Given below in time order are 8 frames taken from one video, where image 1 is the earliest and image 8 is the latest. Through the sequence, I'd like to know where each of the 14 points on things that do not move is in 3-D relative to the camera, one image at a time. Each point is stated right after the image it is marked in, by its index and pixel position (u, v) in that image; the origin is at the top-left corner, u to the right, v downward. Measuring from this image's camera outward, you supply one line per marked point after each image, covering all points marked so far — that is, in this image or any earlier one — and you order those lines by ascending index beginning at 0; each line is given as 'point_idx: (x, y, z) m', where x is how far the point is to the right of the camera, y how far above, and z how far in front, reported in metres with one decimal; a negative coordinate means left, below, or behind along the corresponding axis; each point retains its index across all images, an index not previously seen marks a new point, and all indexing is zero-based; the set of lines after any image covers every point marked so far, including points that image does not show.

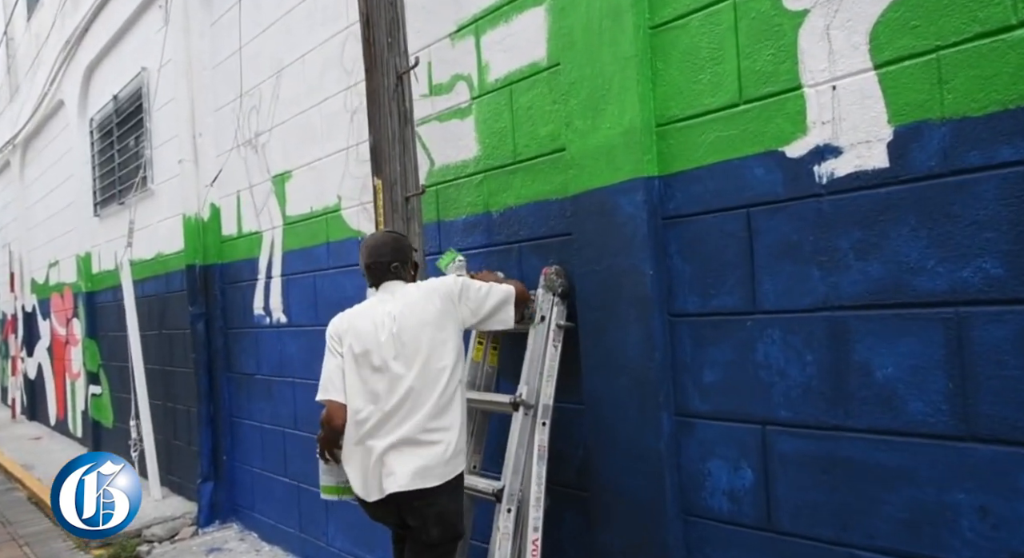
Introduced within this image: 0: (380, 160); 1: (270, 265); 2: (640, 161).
0: (-0.8, +0.6, +3.6) m
1: (-2.3, +0.1, +6.4) m
2: (+0.6, +0.5, +2.8) m
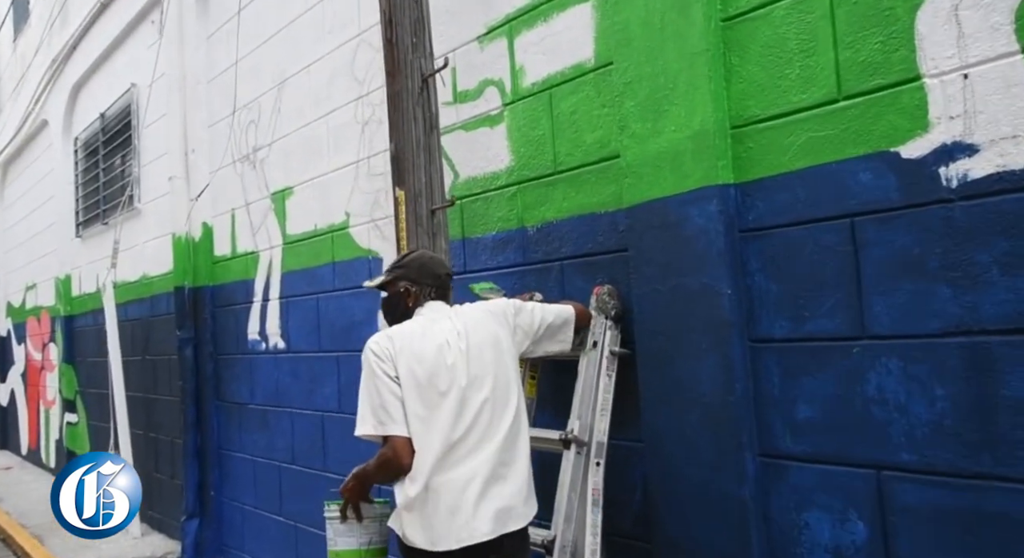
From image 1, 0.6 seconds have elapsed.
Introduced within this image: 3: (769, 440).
0: (-0.6, +0.5, +3.2) m
1: (-2.2, -0.1, +6.0) m
2: (+0.8, +0.4, +2.4) m
3: (+0.9, -0.6, +2.4) m
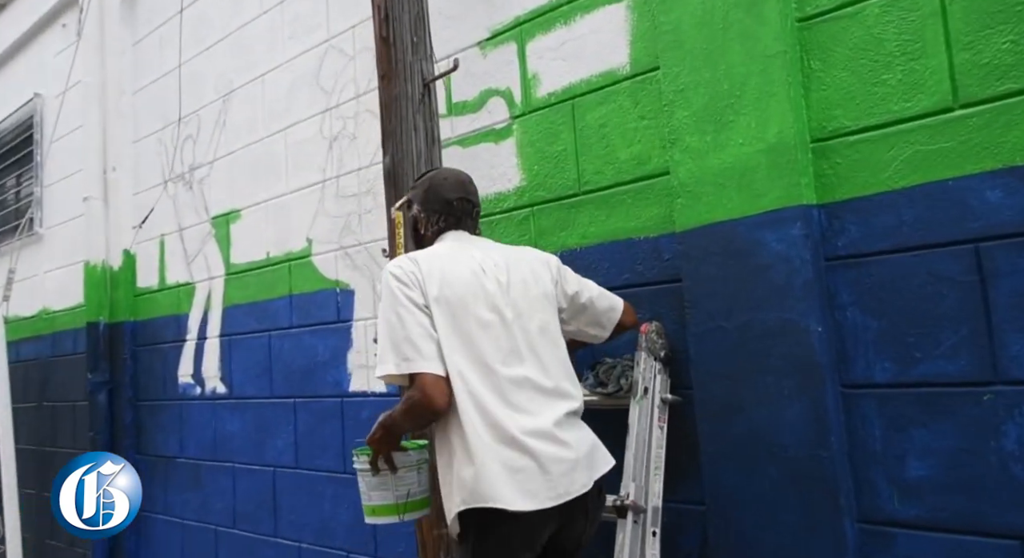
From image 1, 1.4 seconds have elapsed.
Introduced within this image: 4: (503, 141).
0: (-0.5, +0.4, +2.7) m
1: (-2.4, -0.3, +5.3) m
2: (+0.9, +0.3, +2.1) m
3: (+1.1, -0.7, +2.0) m
4: (0.0, +0.7, +3.2) m
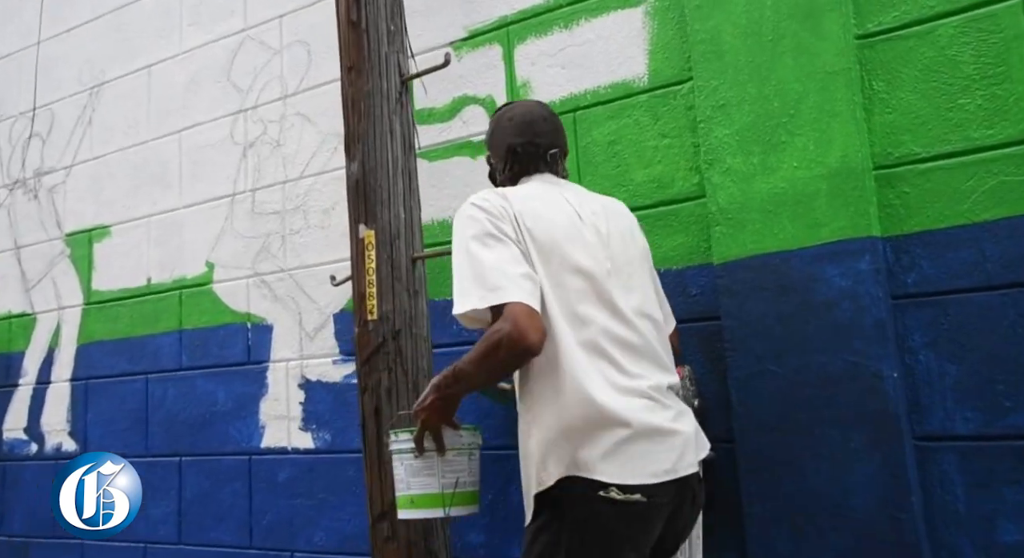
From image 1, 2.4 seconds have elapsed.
0: (-0.5, +0.3, +2.2) m
1: (-2.9, -0.5, +4.2) m
2: (+1.0, +0.2, +1.9) m
3: (+1.2, -0.8, +1.8) m
4: (-0.1, +0.5, +2.7) m
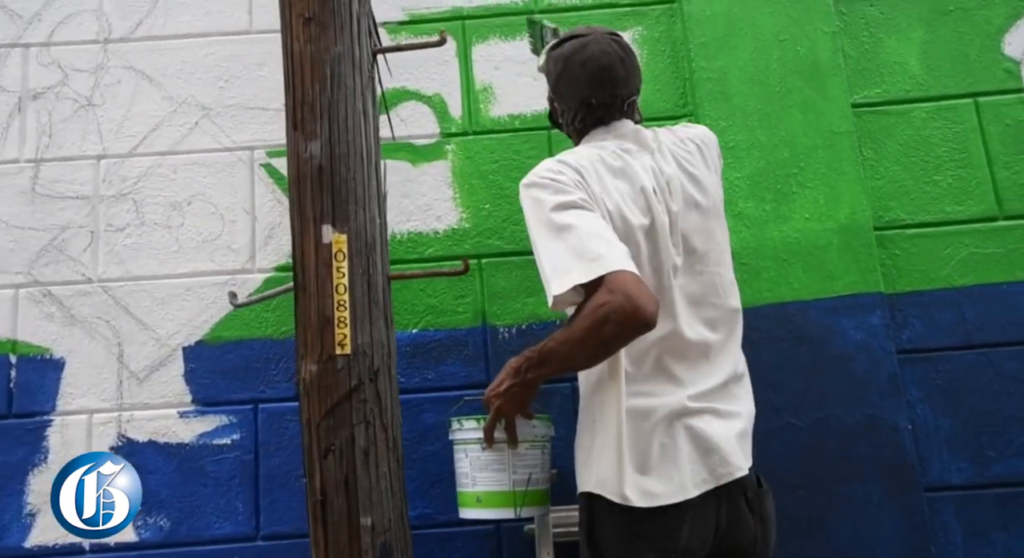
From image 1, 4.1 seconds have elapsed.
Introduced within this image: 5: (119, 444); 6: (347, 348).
0: (-0.4, +0.2, +1.6) m
1: (-3.5, -0.5, +2.3) m
2: (+1.1, 0.0, +2.0) m
3: (+1.2, -1.0, +1.9) m
4: (-0.3, +0.4, +2.3) m
5: (-1.2, -0.5, +2.1) m
6: (-0.4, -0.2, +1.5) m
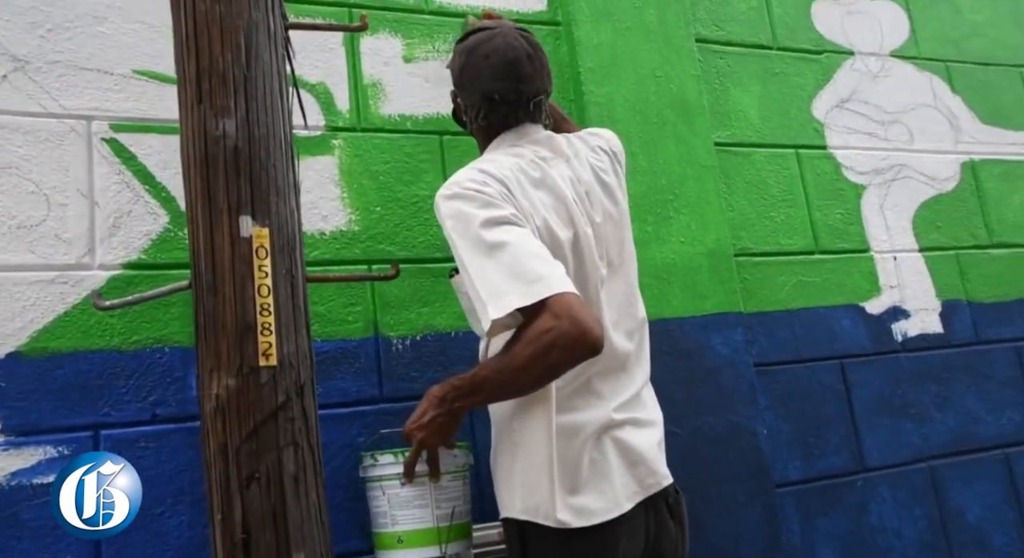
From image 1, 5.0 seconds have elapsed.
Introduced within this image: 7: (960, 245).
0: (-0.5, +0.2, +1.4) m
1: (-3.7, -0.4, +1.0) m
2: (+0.8, 0.0, +2.3) m
3: (+0.9, -1.0, +2.2) m
4: (-0.6, +0.4, +2.1) m
5: (-1.5, -0.5, +1.5) m
6: (-0.5, -0.2, +1.3) m
7: (+2.2, +0.2, +3.3) m
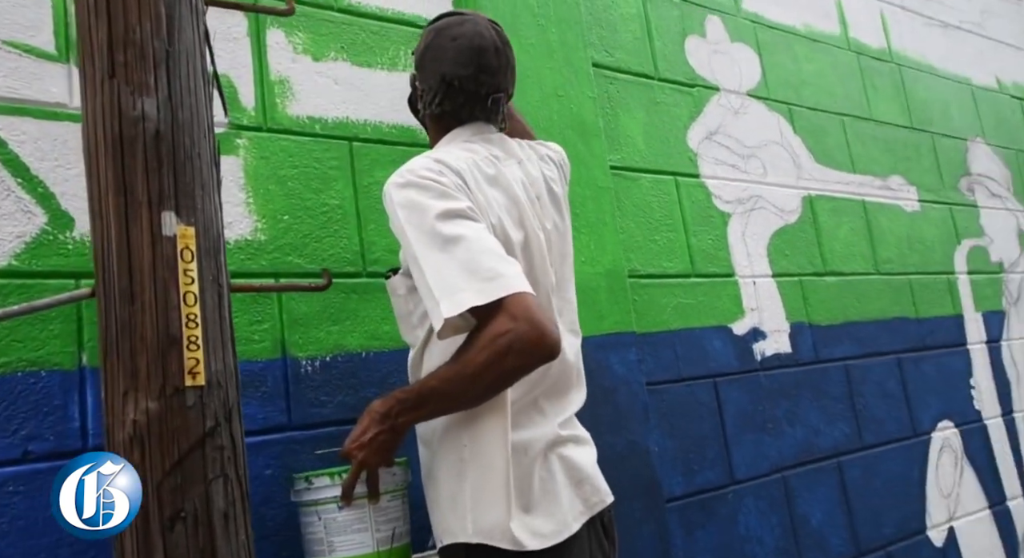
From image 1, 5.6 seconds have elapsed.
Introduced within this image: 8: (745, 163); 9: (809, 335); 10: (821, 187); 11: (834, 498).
0: (-0.6, +0.1, +1.2) m
1: (-3.6, -0.3, +0.1) m
2: (+0.4, -0.1, +2.4) m
3: (+0.6, -1.1, +2.3) m
4: (-0.8, +0.3, +1.9) m
5: (-1.6, -0.5, +1.2) m
6: (-0.5, -0.2, +1.2) m
7: (+1.6, 0.0, +3.7) m
8: (+1.3, +0.6, +3.7) m
9: (+1.6, -0.3, +3.6) m
10: (+1.9, +0.6, +4.1) m
11: (+1.6, -1.1, +3.3) m
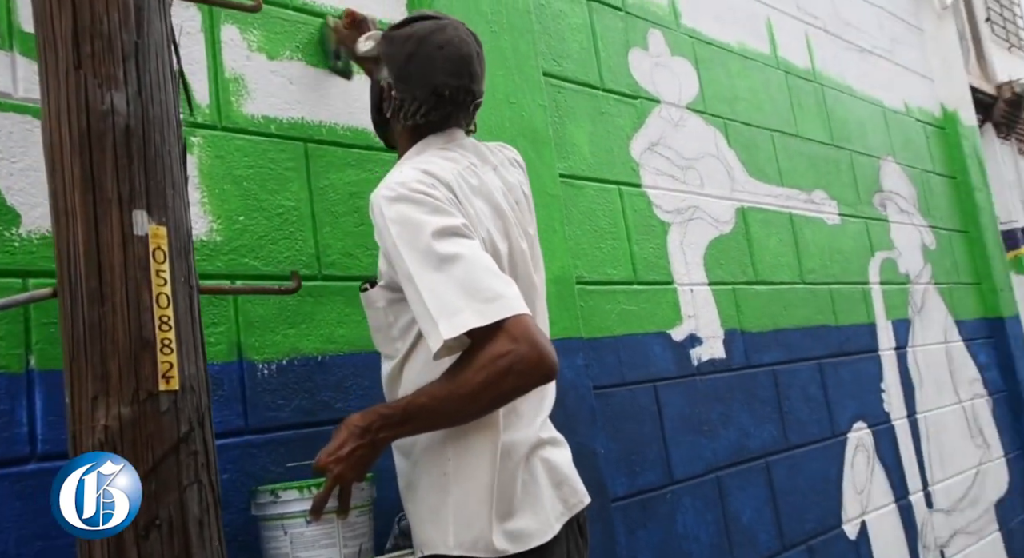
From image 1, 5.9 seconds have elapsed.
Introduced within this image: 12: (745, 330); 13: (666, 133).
0: (-0.6, +0.1, +1.2) m
1: (-3.5, -0.2, -0.2) m
2: (+0.3, -0.2, +2.5) m
3: (+0.4, -1.2, +2.4) m
4: (-0.9, +0.3, +1.8) m
5: (-1.6, -0.5, +1.1) m
6: (-0.6, -0.2, +1.2) m
7: (+1.3, 0.0, +3.9) m
8: (+1.0, +0.6, +3.8) m
9: (+1.3, -0.4, +3.8) m
10: (+1.6, +0.5, +4.3) m
11: (+1.3, -1.1, +3.5) m
12: (+1.3, -0.3, +3.8) m
13: (+0.9, +0.8, +3.8) m
